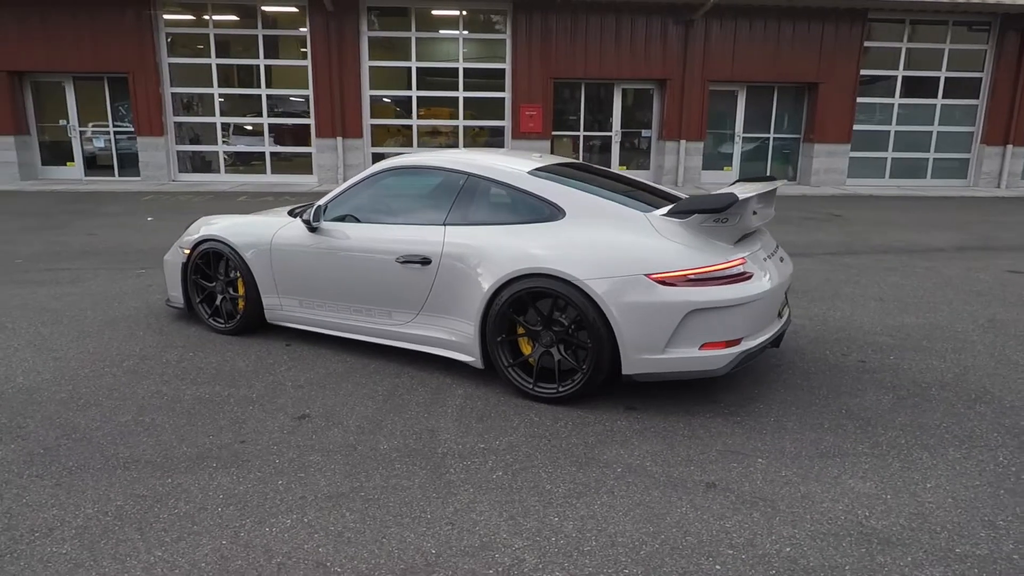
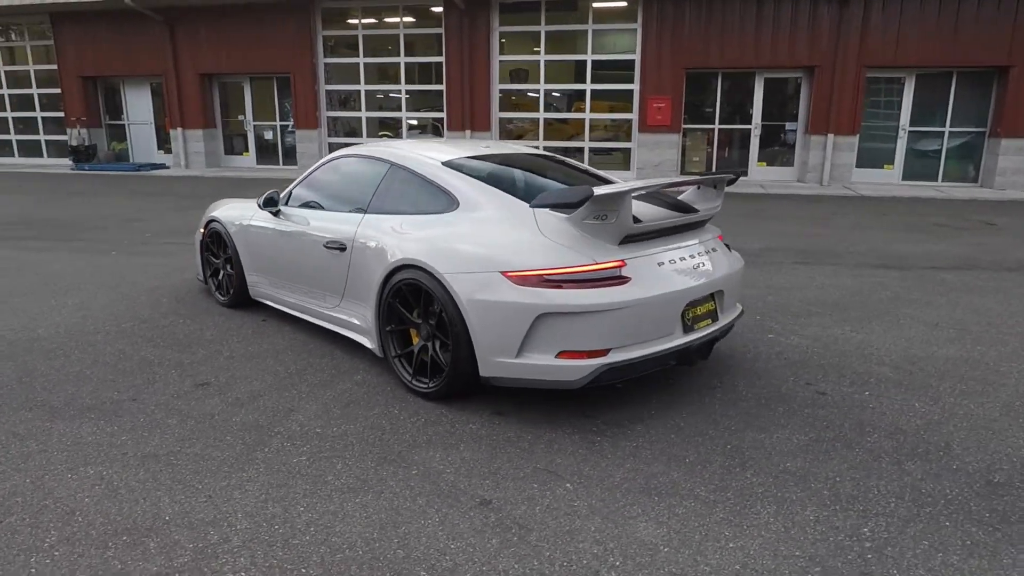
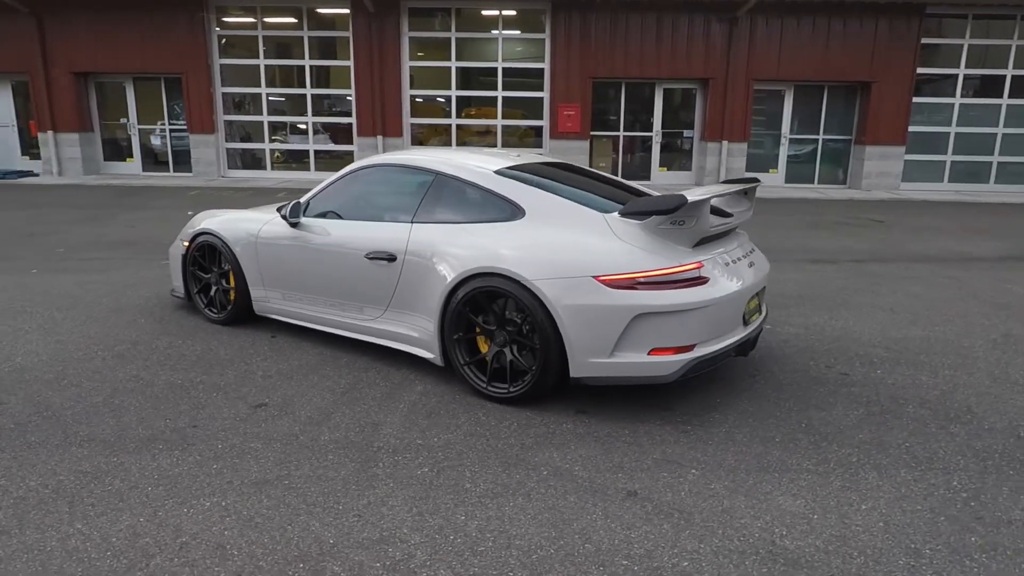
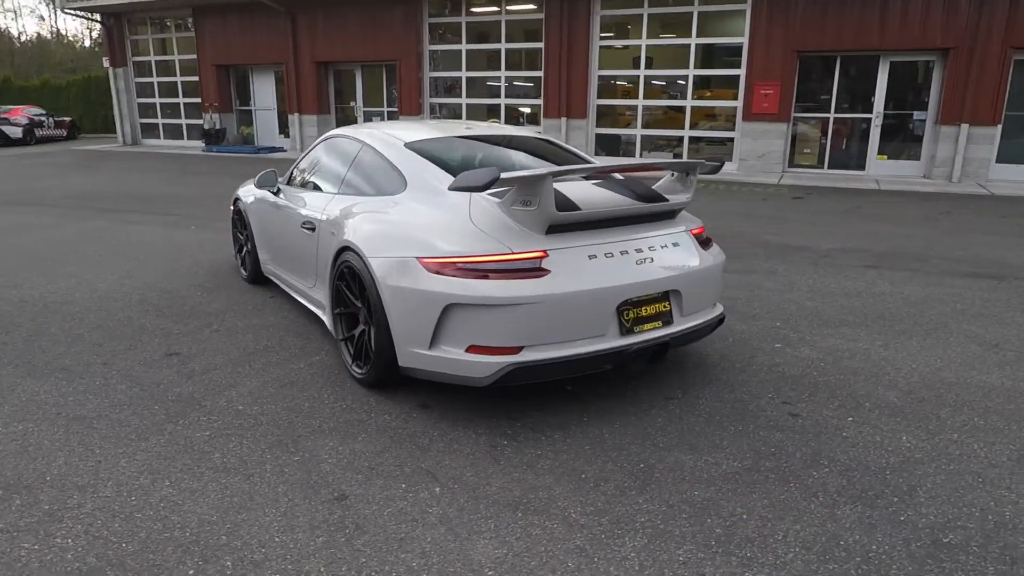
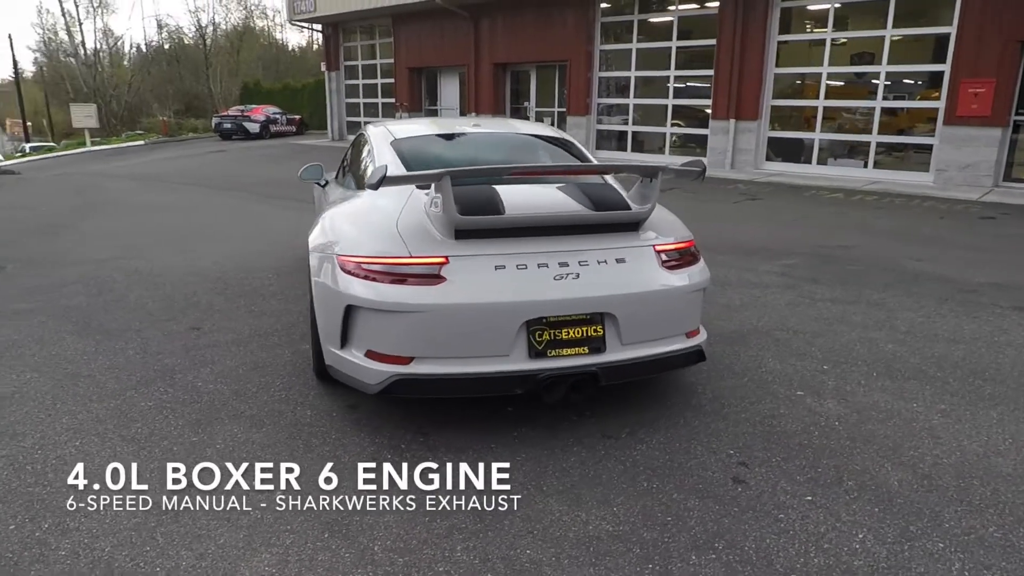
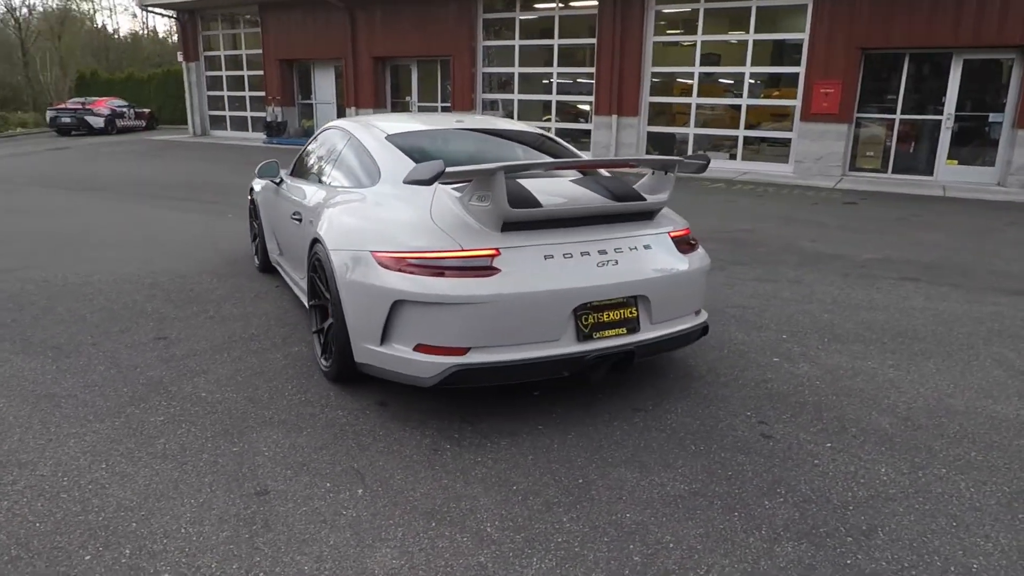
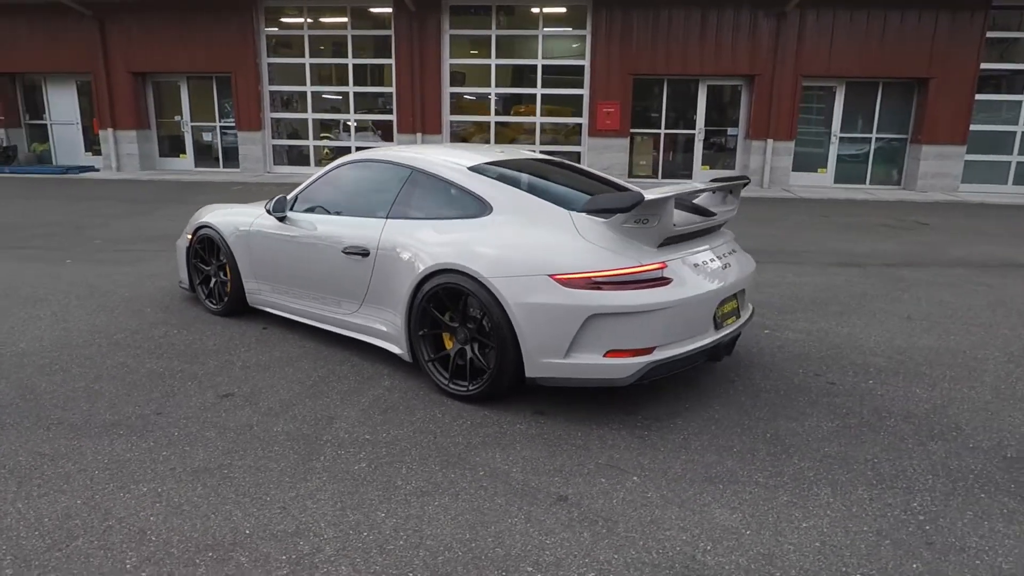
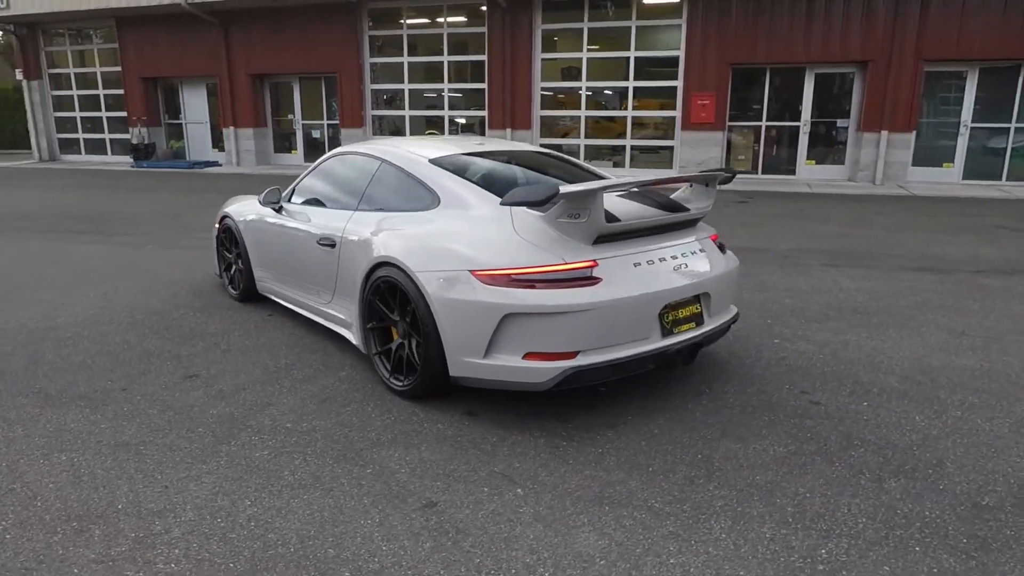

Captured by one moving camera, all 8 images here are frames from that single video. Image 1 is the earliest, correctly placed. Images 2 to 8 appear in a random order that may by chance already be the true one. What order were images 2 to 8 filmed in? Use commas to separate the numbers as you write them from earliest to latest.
3, 7, 2, 8, 4, 6, 5
